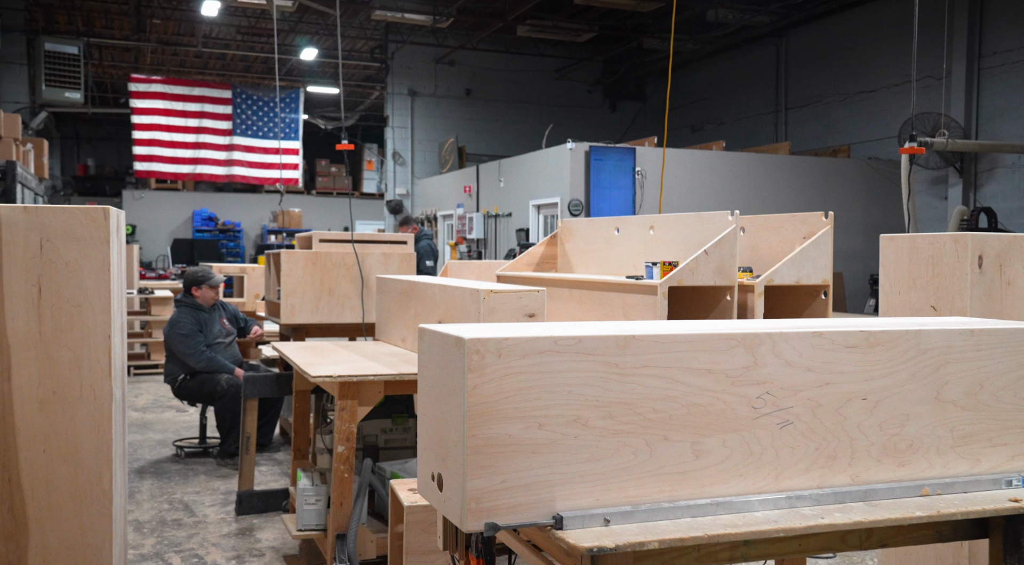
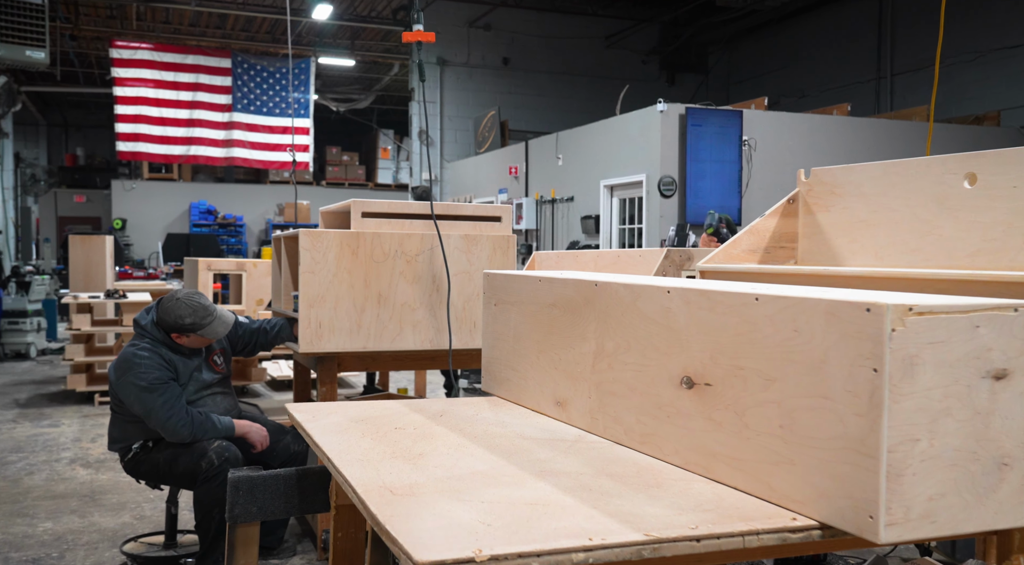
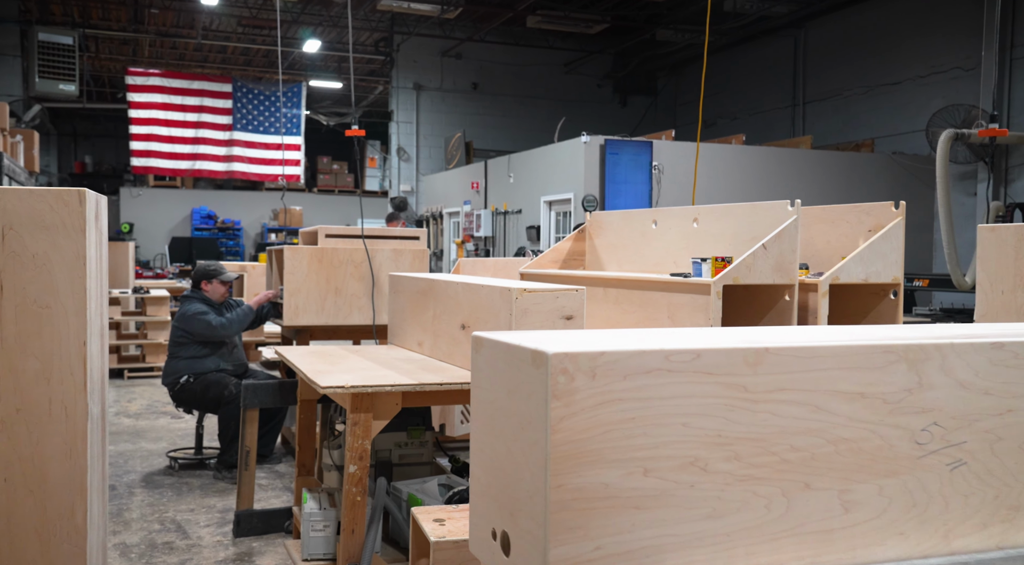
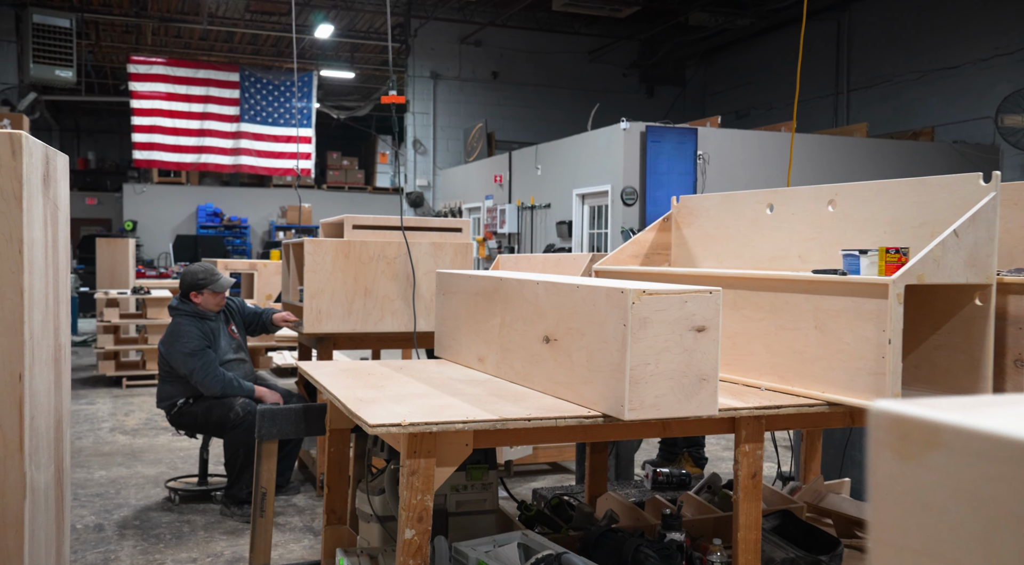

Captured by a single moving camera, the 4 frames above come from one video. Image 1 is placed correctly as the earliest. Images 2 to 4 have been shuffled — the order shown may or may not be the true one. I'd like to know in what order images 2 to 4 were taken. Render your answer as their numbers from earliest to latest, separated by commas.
3, 4, 2
